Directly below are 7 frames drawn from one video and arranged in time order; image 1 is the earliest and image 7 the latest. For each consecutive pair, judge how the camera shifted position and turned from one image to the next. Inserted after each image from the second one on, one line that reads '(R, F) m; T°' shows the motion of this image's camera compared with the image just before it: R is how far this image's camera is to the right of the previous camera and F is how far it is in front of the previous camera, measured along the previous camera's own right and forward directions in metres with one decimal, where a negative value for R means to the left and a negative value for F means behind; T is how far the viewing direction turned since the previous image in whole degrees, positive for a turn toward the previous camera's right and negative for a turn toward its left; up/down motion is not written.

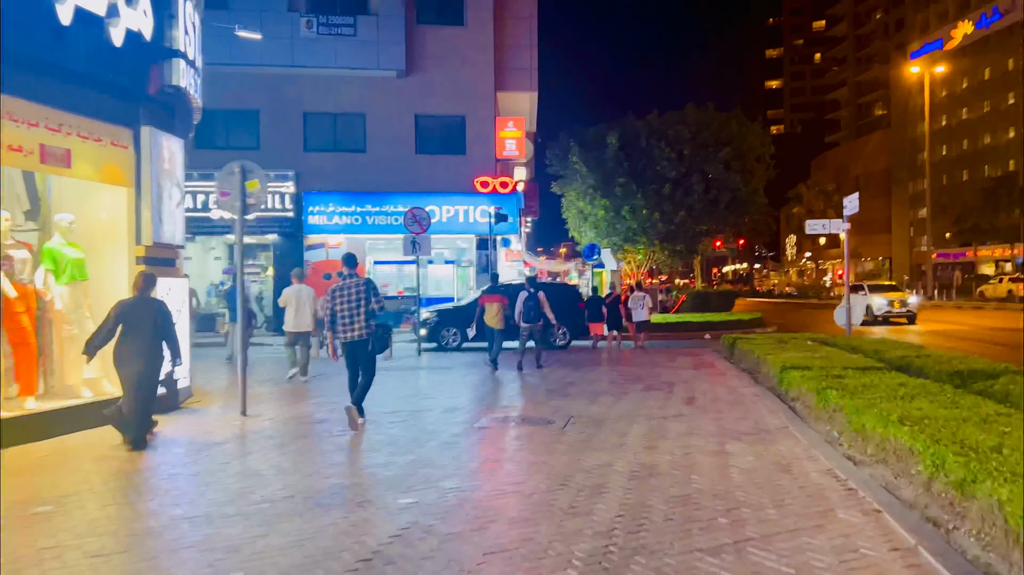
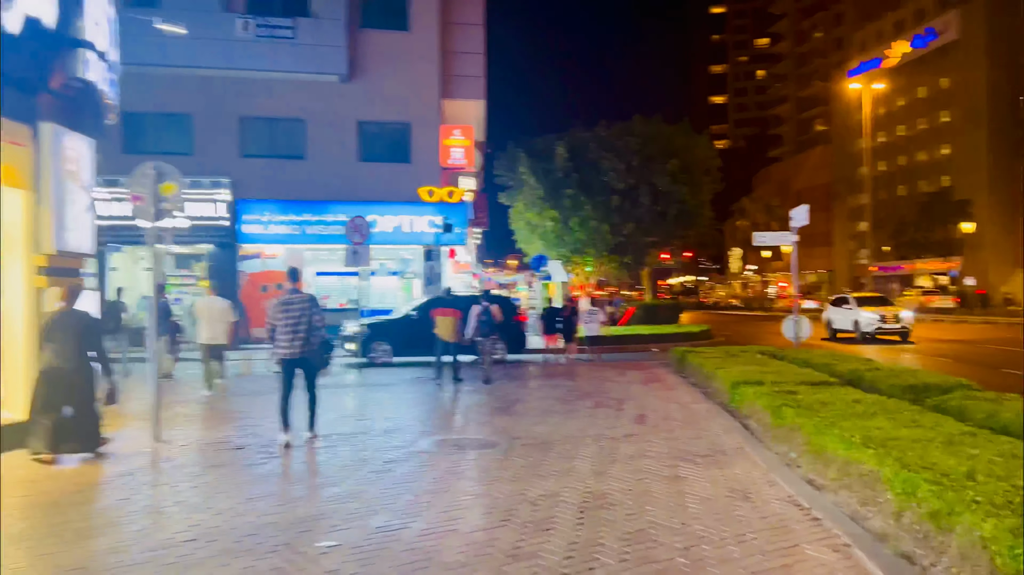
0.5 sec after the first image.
(+0.1, +0.6) m; +4°
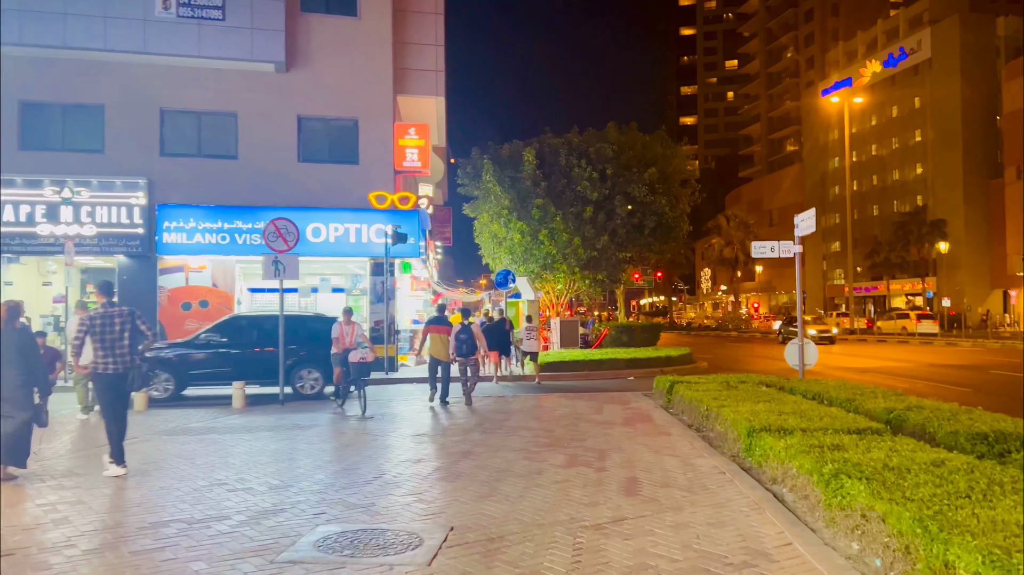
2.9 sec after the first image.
(+0.3, +2.8) m; +2°
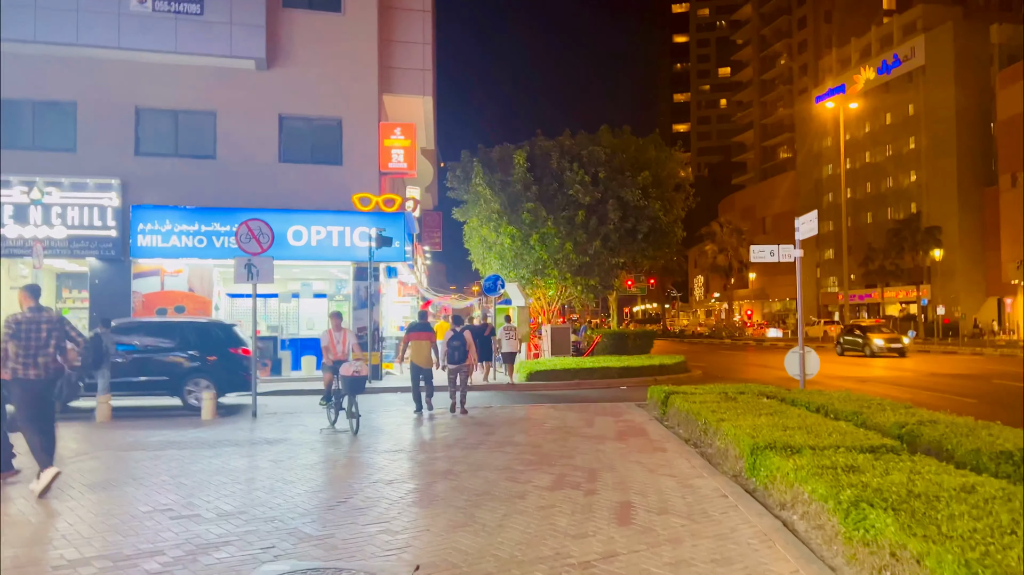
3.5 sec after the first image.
(+0.1, +0.7) m; 0°
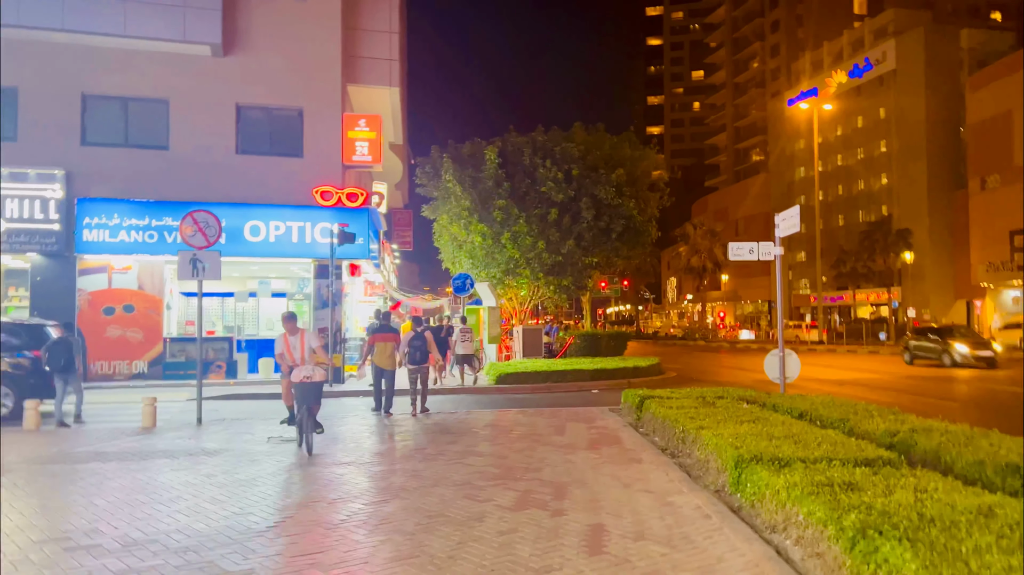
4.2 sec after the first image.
(+0.1, +0.8) m; +2°
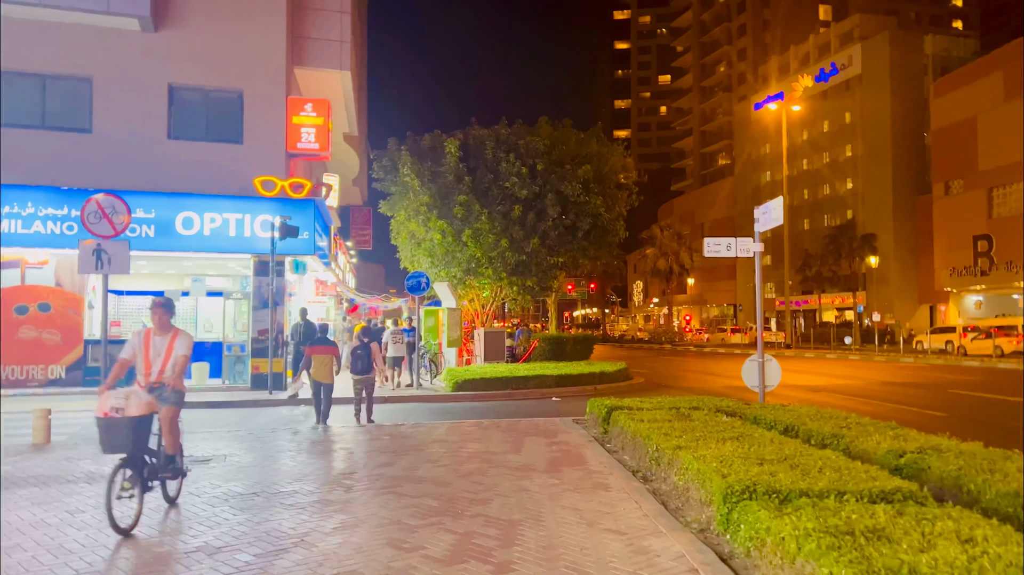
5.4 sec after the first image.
(+0.2, +1.4) m; +2°
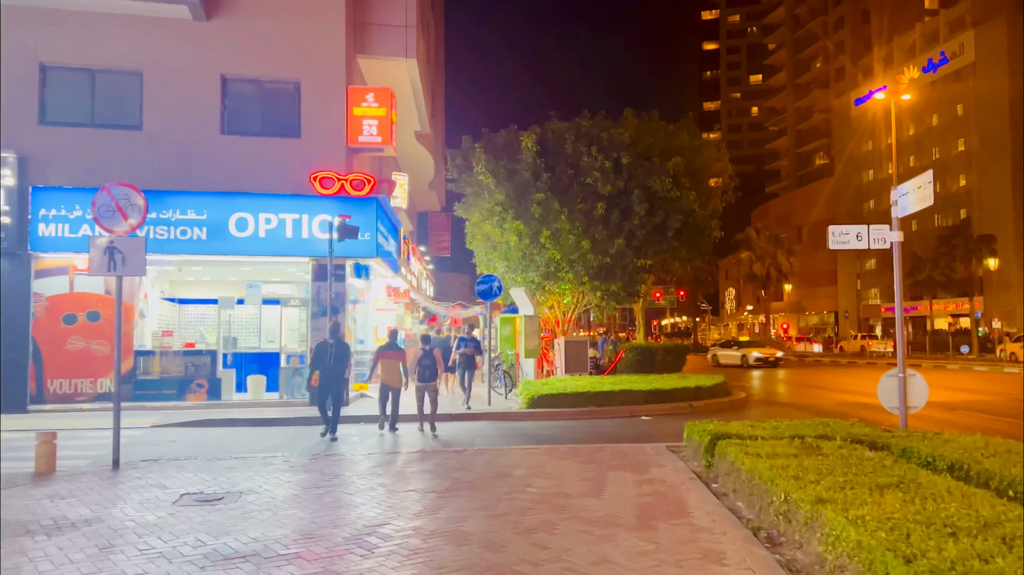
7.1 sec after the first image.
(+0.1, +2.0) m; -6°
